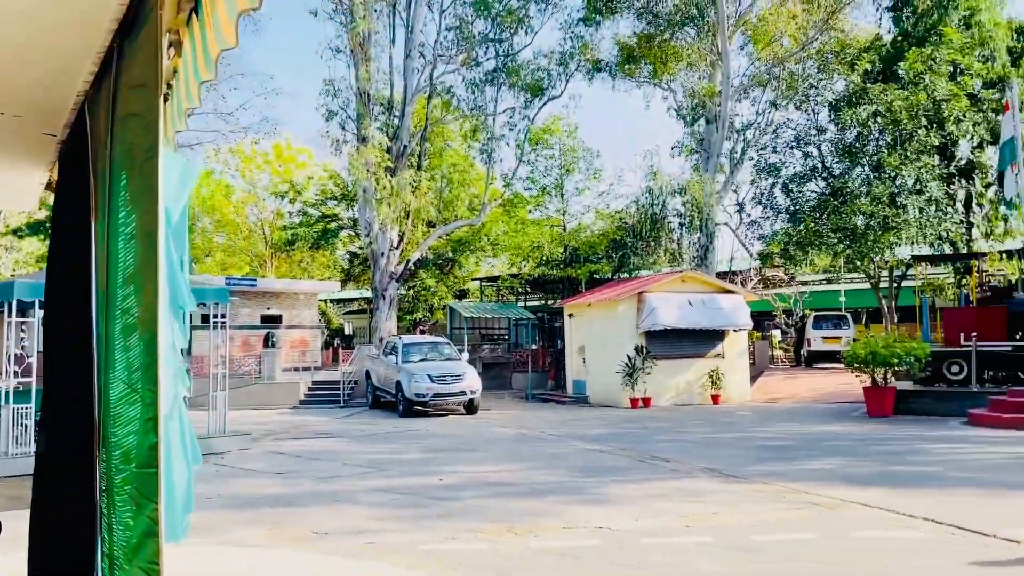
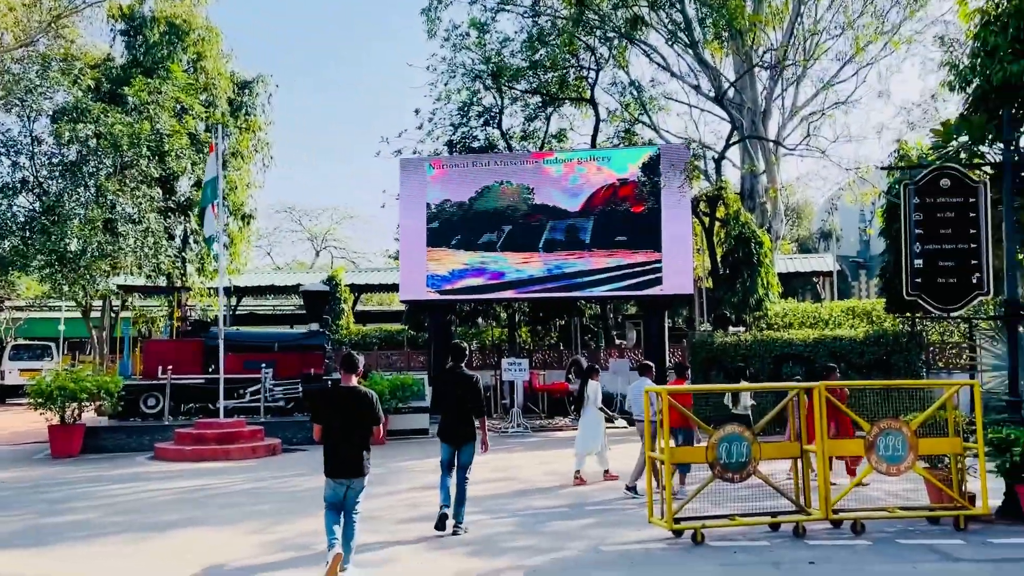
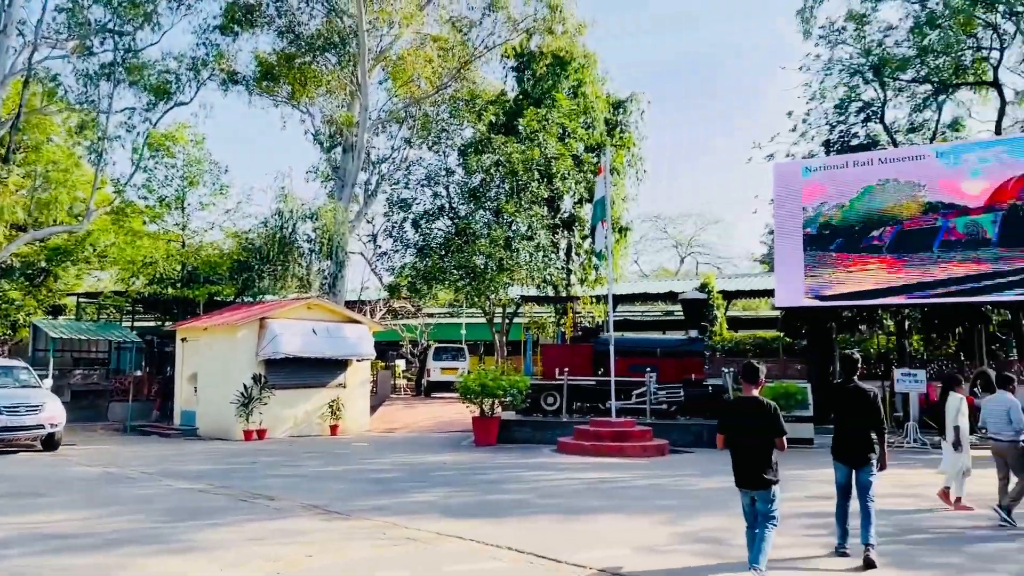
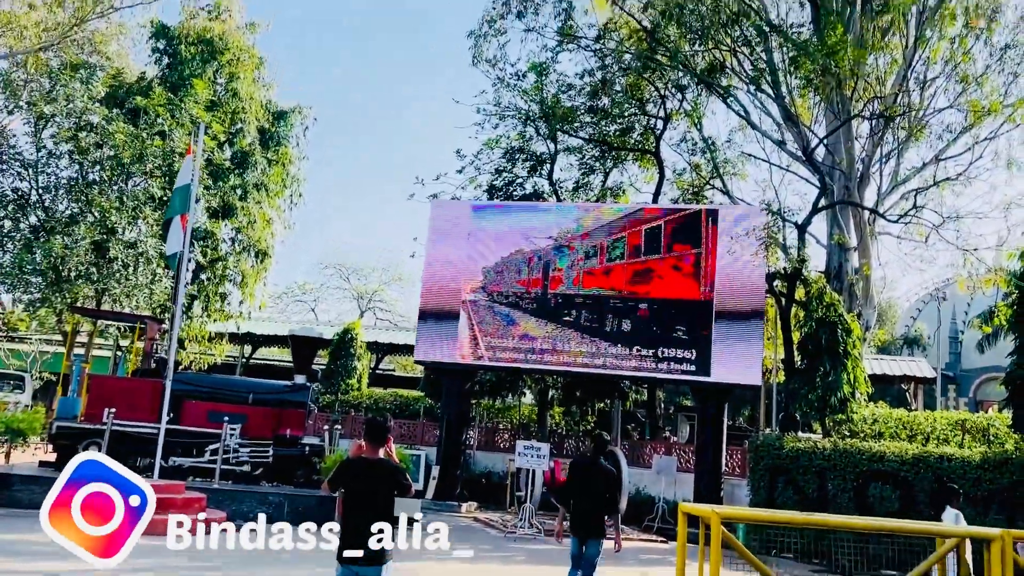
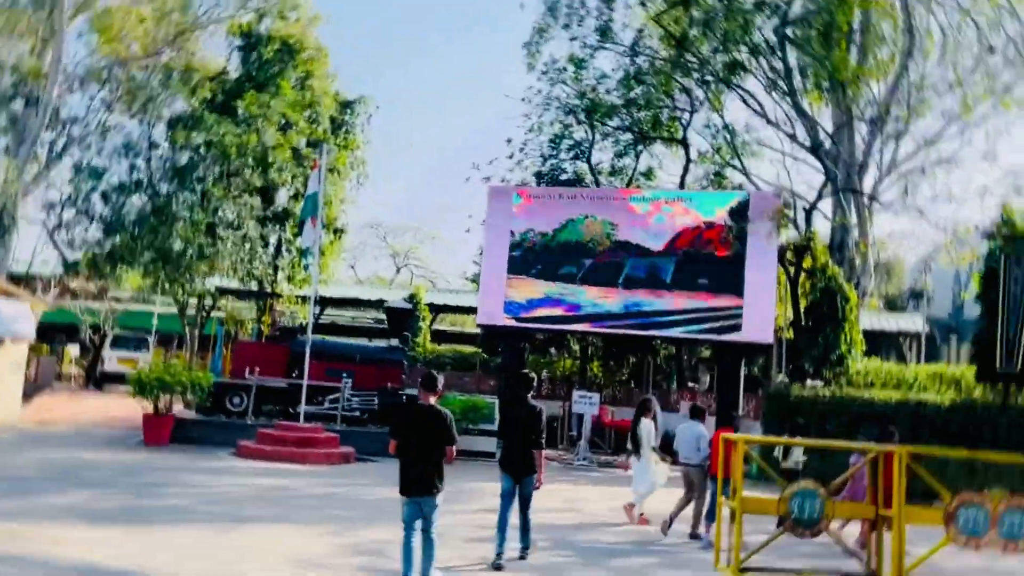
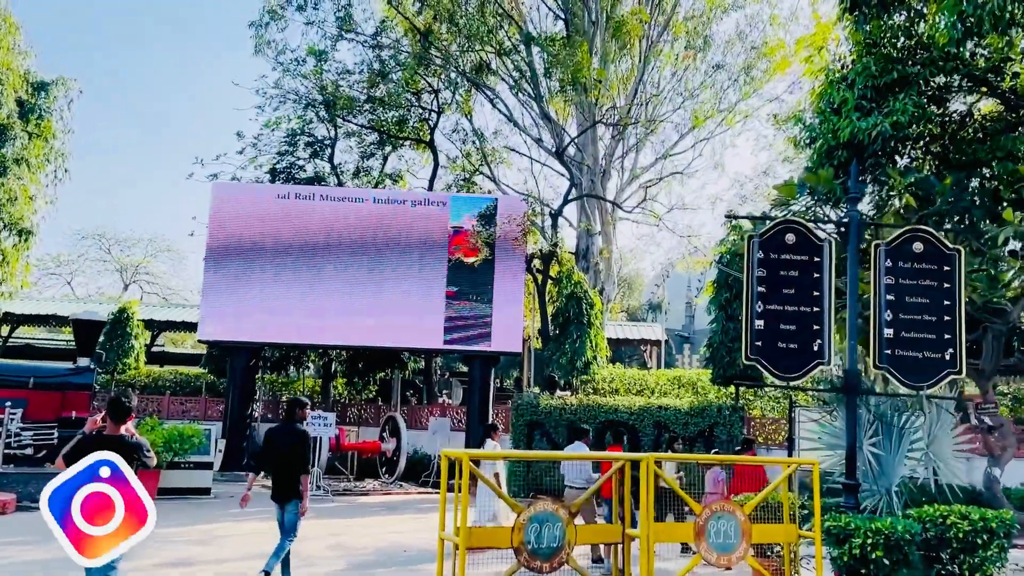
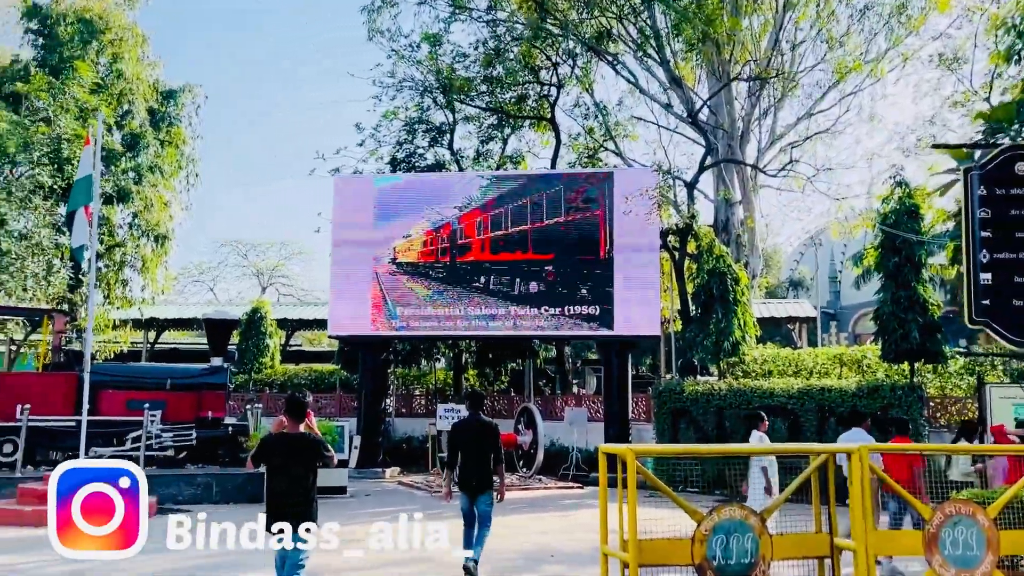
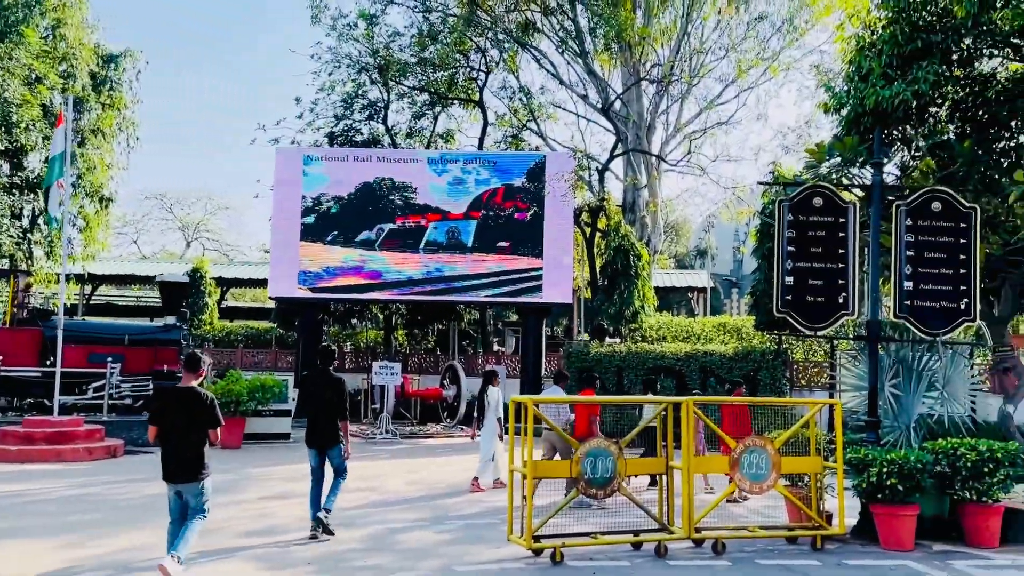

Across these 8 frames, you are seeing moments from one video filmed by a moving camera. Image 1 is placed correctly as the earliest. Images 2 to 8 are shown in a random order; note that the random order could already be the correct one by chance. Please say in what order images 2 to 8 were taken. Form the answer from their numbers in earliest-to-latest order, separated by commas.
3, 5, 2, 8, 6, 7, 4
